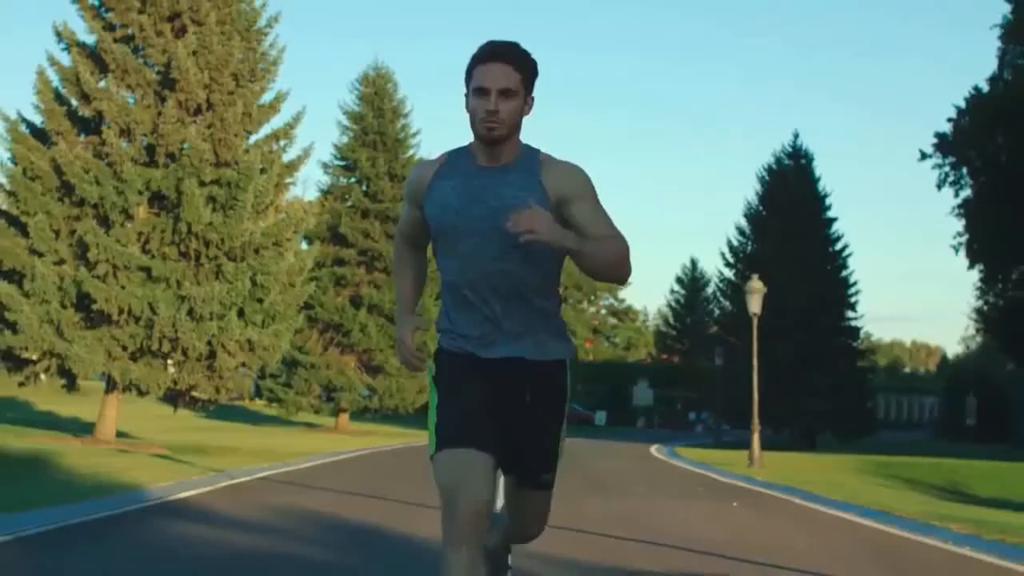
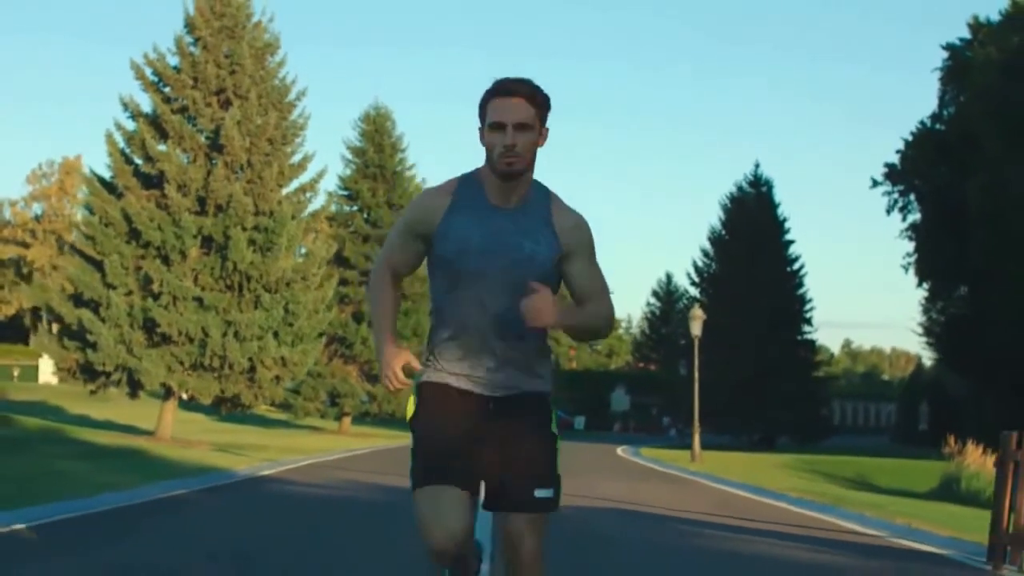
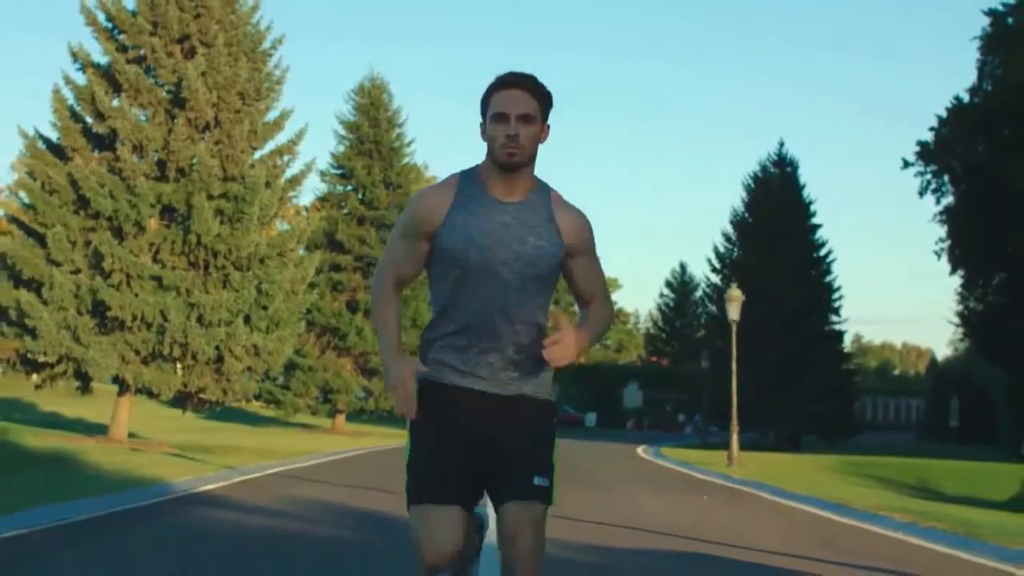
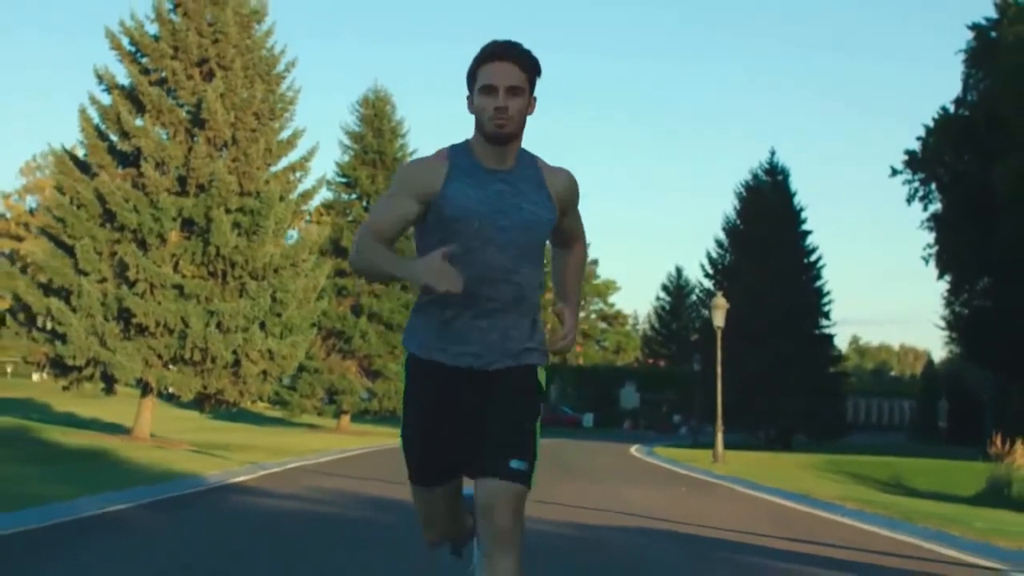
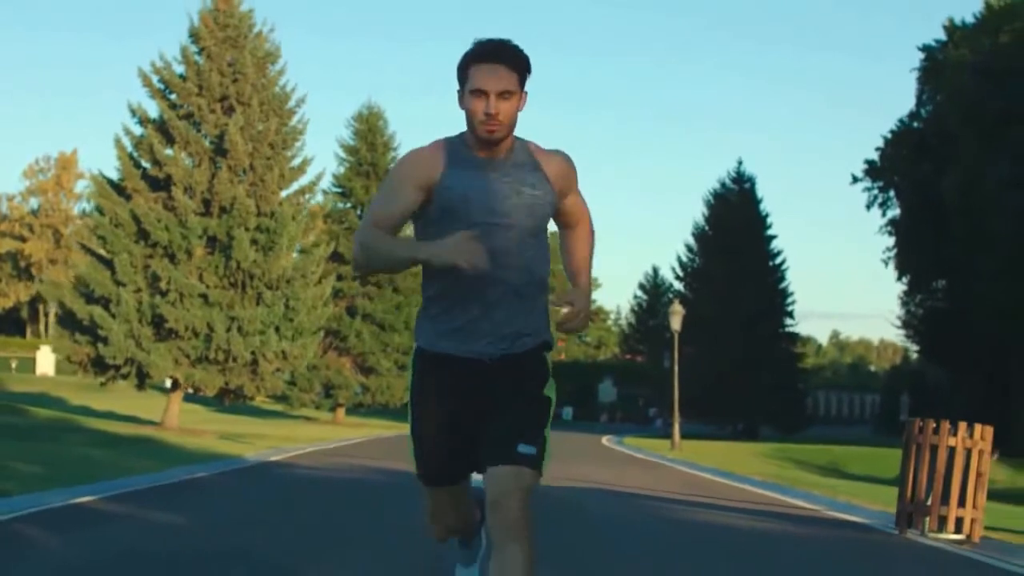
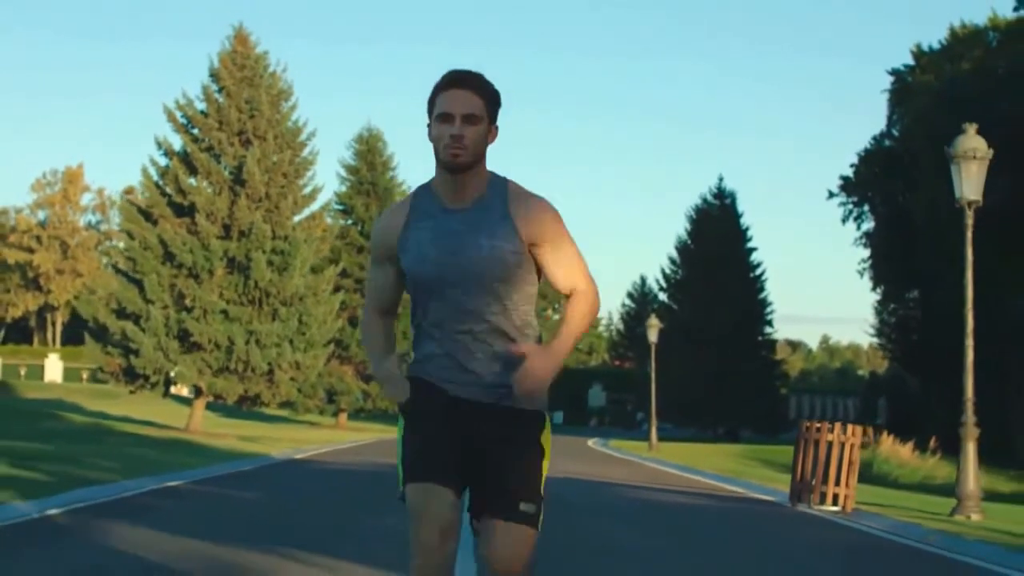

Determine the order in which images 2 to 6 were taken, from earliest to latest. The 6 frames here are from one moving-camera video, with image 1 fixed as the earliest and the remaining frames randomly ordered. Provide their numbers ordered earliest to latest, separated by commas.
3, 4, 2, 5, 6
